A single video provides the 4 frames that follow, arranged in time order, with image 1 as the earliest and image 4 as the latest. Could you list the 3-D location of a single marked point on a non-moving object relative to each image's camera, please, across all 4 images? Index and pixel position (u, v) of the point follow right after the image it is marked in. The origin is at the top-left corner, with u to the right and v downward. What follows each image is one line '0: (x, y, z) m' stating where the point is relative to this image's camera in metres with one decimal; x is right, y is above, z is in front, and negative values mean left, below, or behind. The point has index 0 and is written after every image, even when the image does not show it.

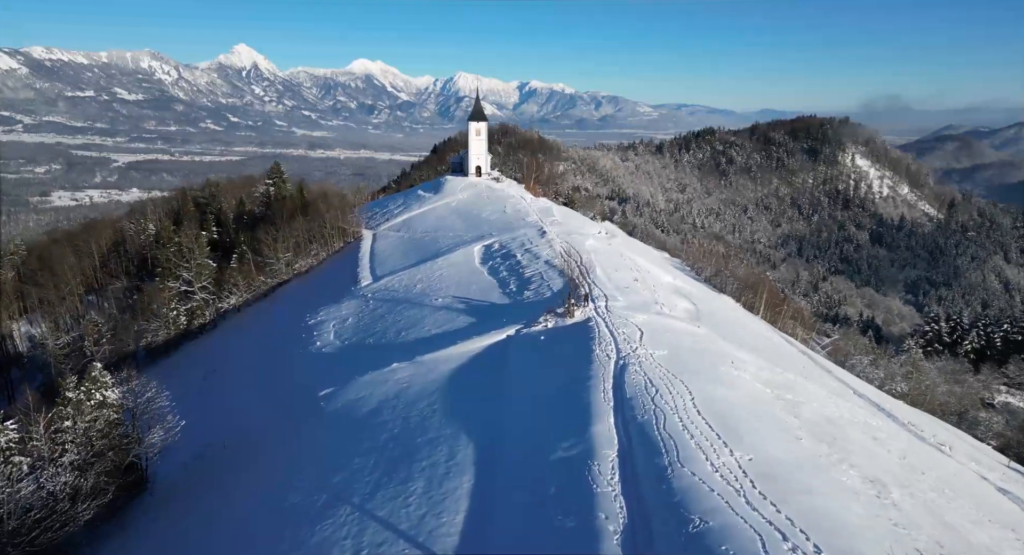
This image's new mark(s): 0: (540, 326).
0: (+1.0, -1.8, +19.9) m
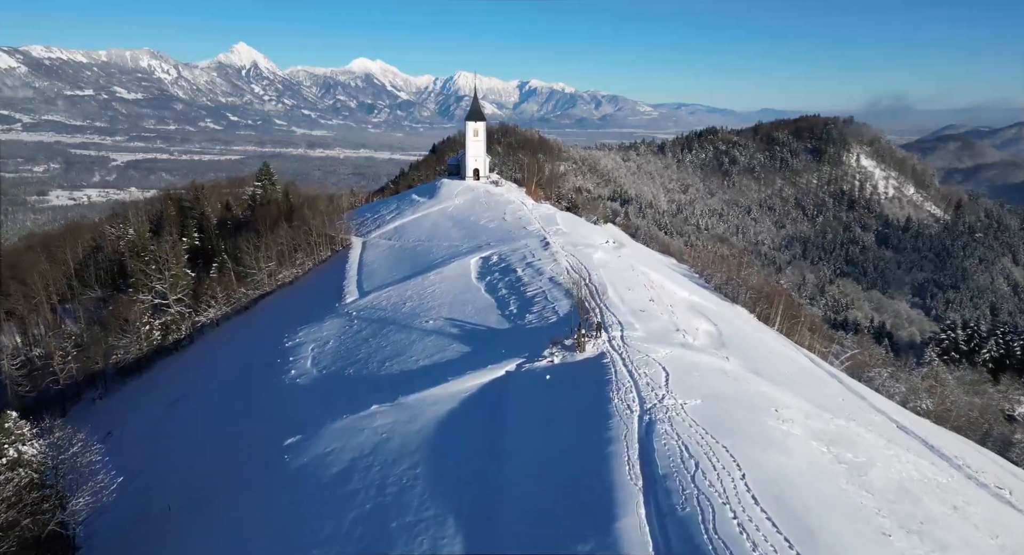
0: (+1.0, -2.6, +17.0) m
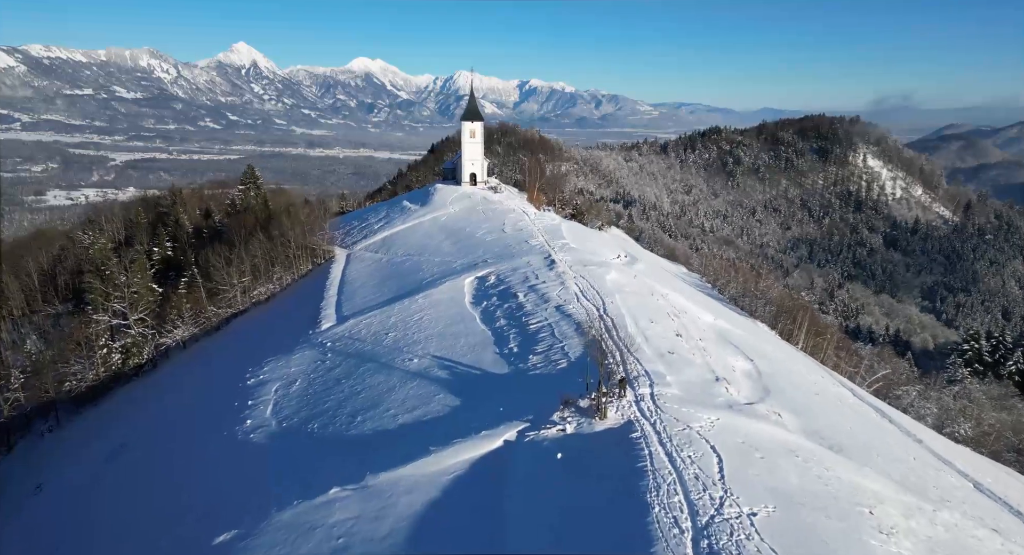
0: (+1.0, -3.6, +13.2) m
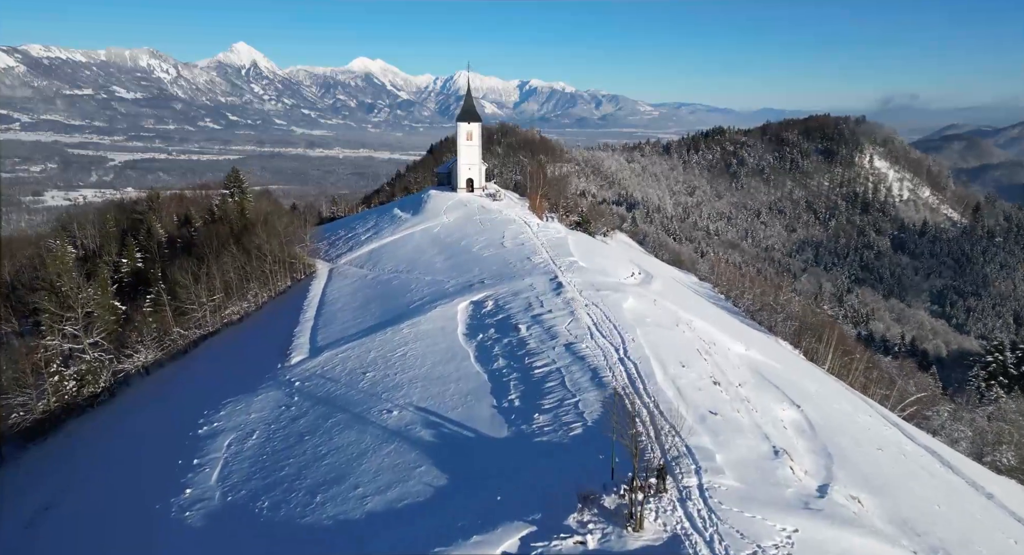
0: (+1.0, -4.6, +9.7) m
